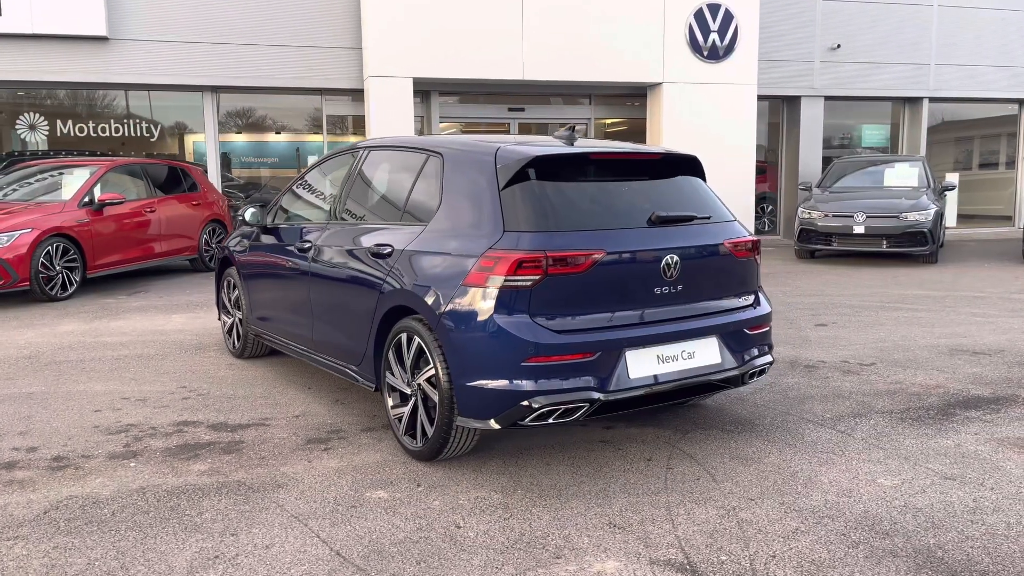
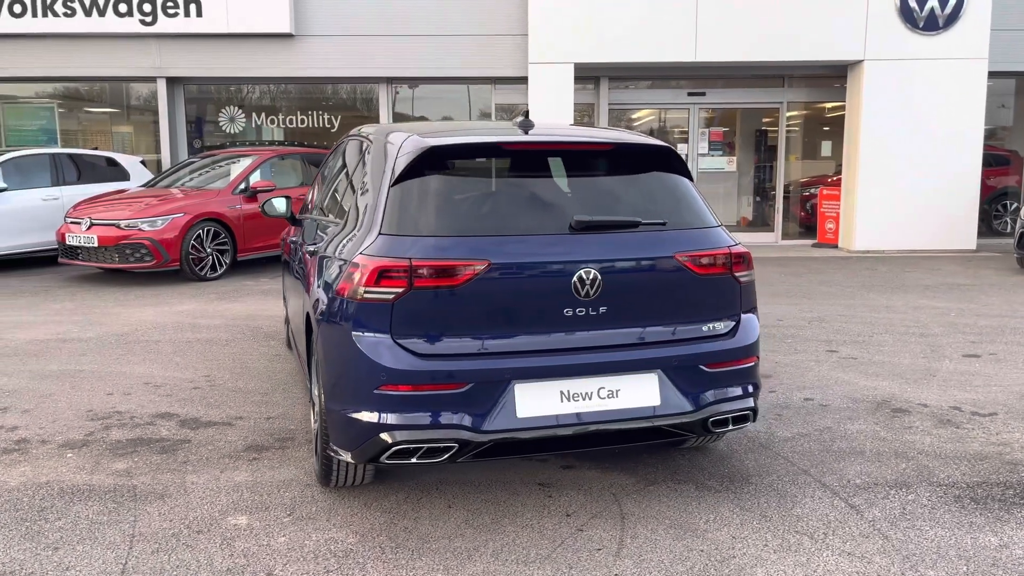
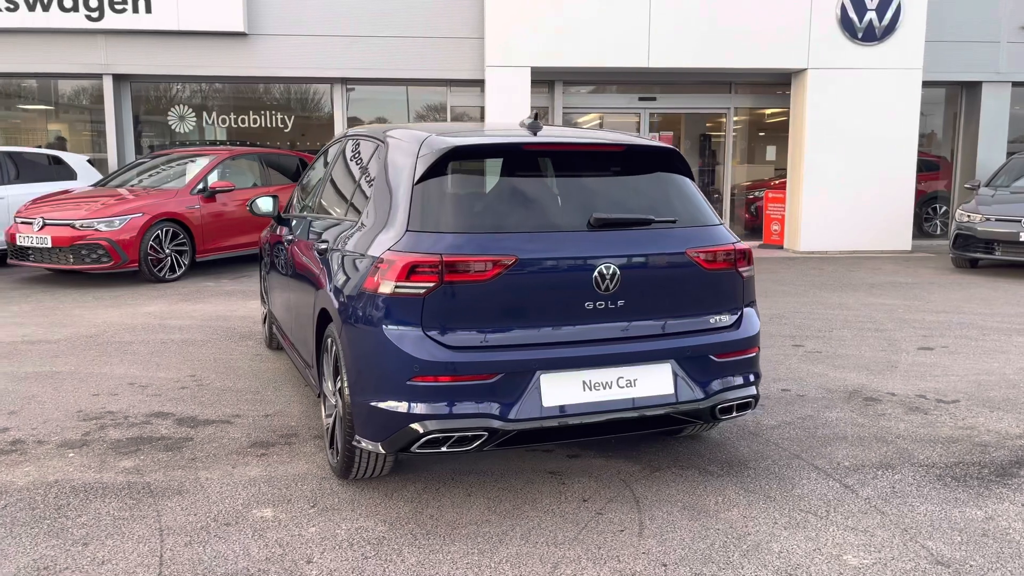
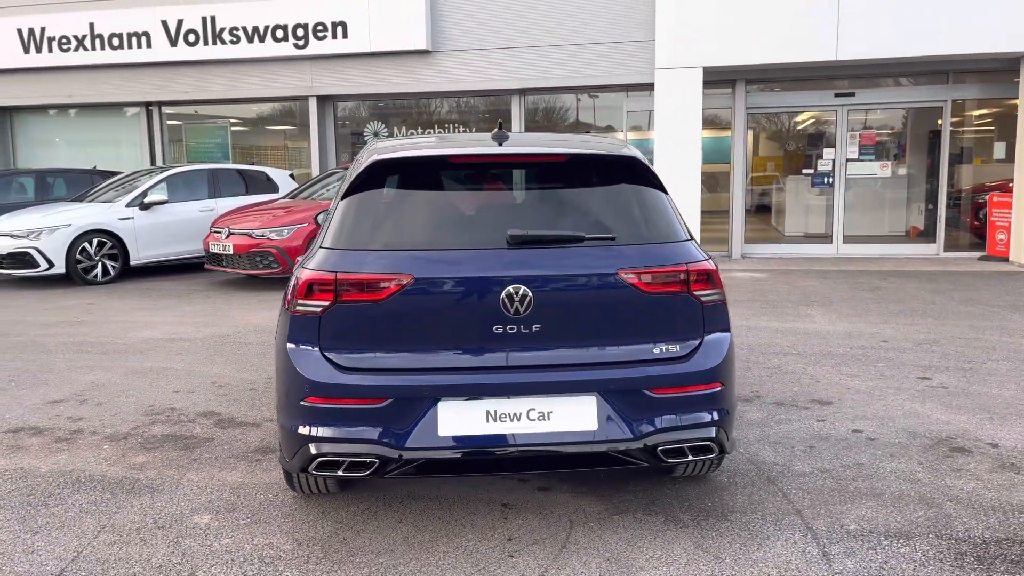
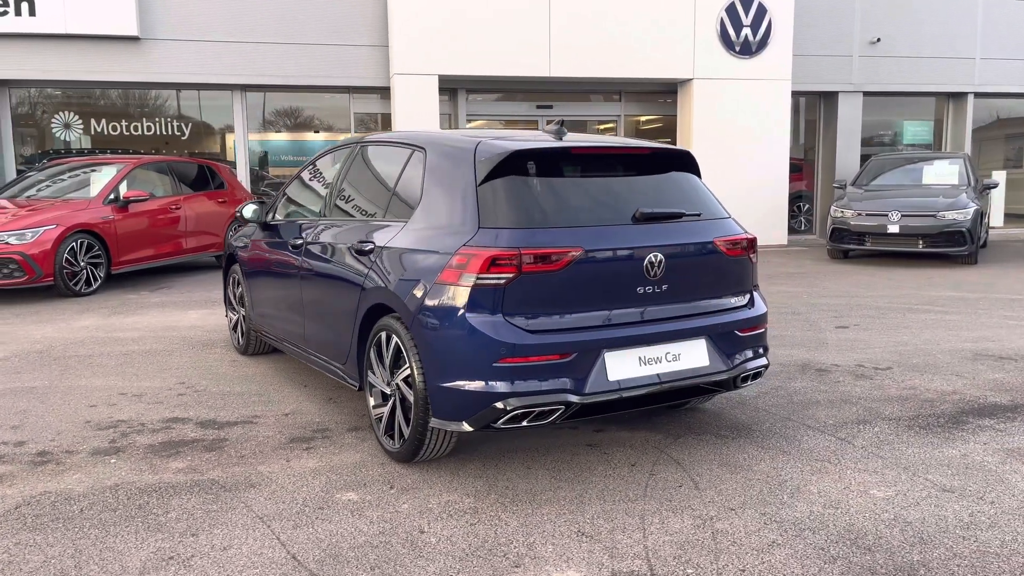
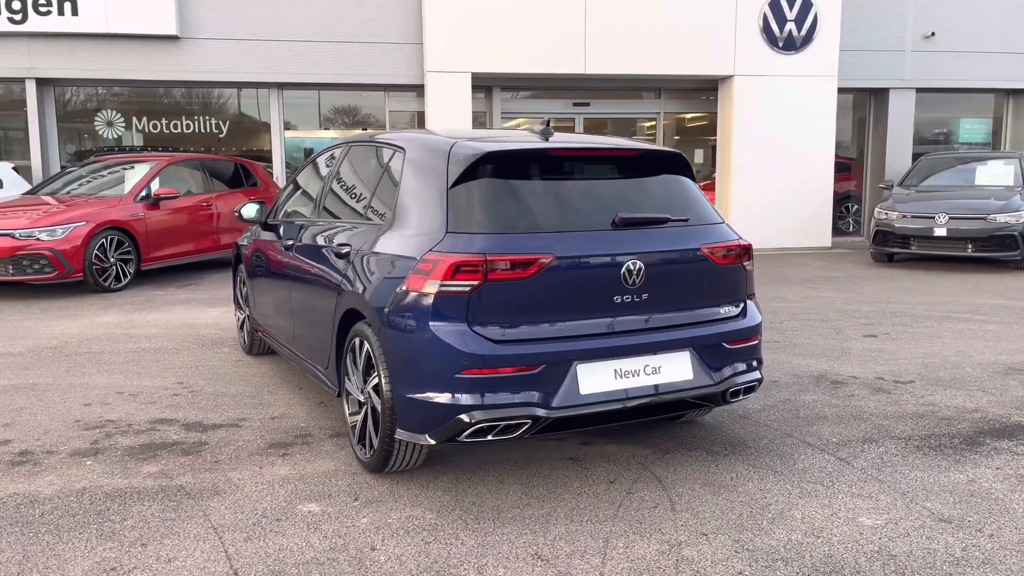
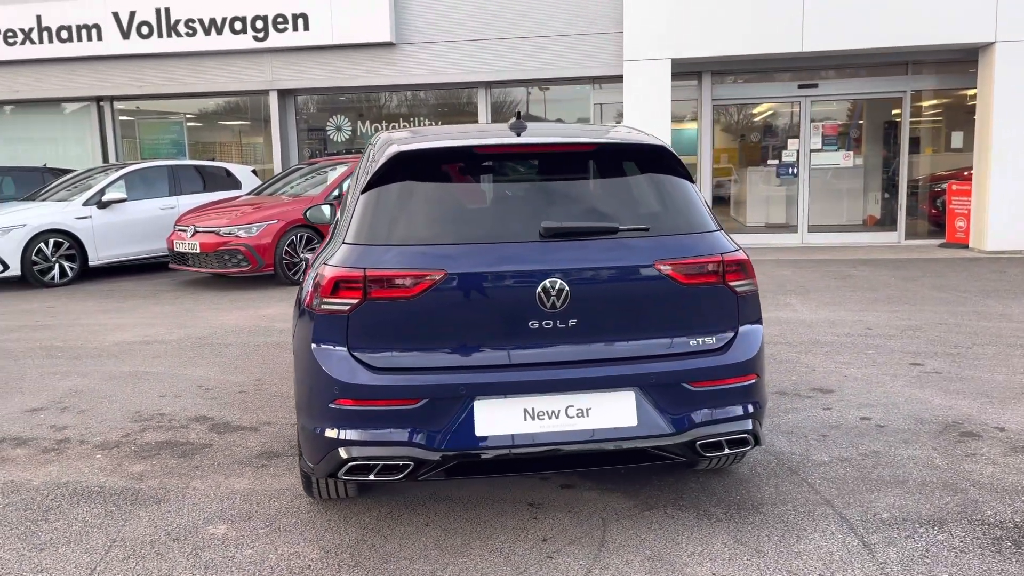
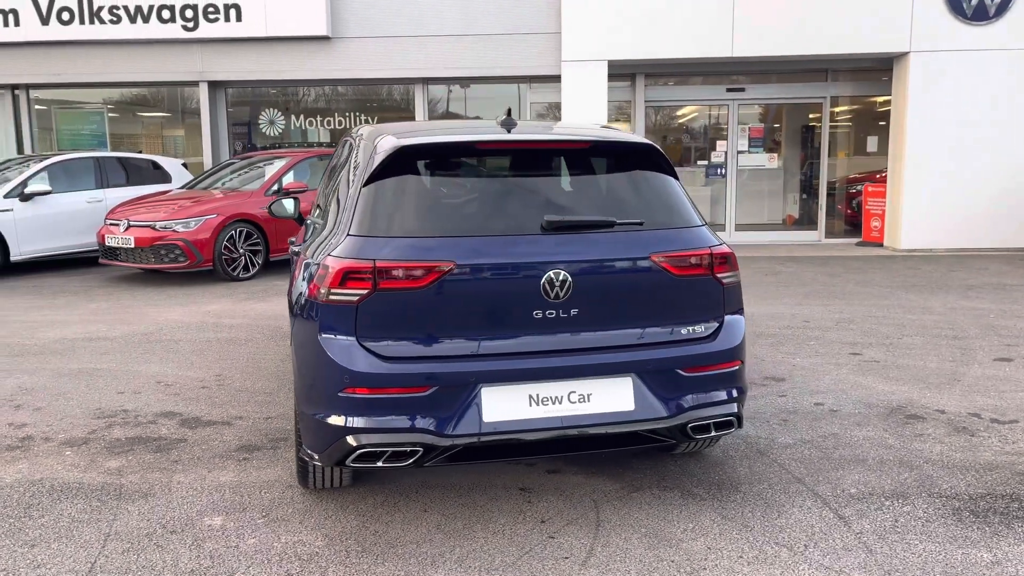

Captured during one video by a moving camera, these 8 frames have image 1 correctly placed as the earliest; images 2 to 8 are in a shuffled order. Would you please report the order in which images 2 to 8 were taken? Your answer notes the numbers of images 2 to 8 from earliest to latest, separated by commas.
5, 6, 3, 2, 8, 7, 4
